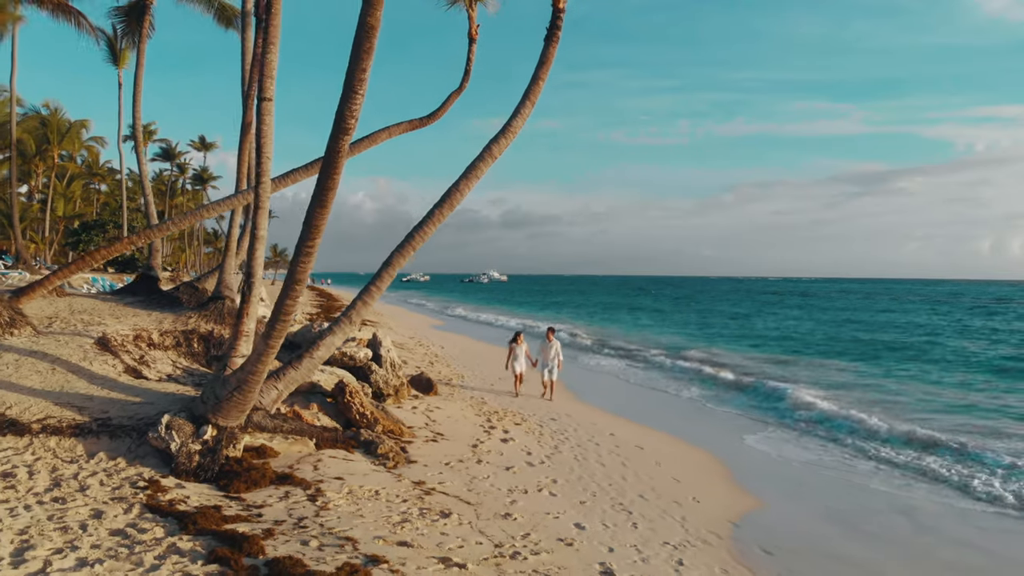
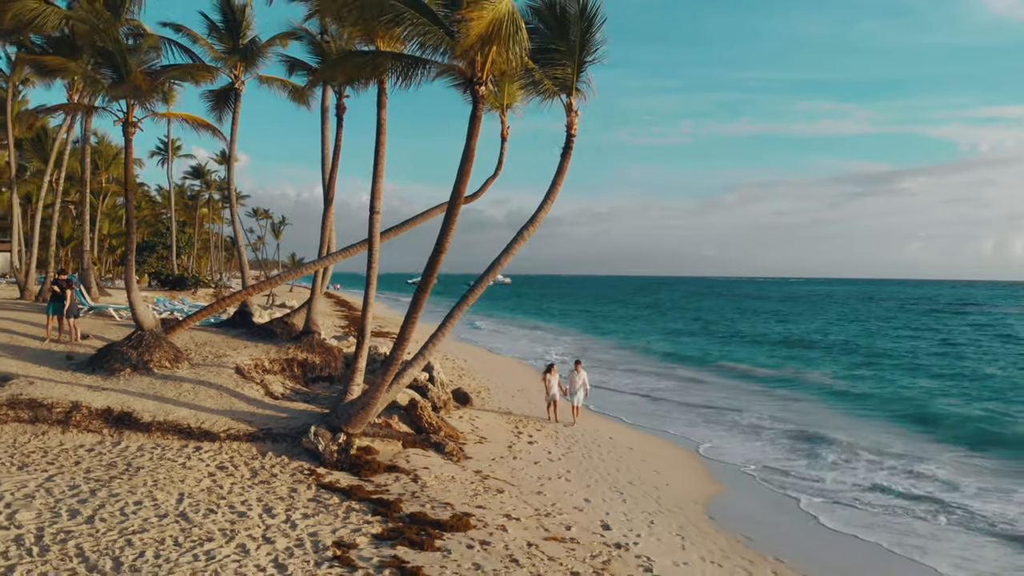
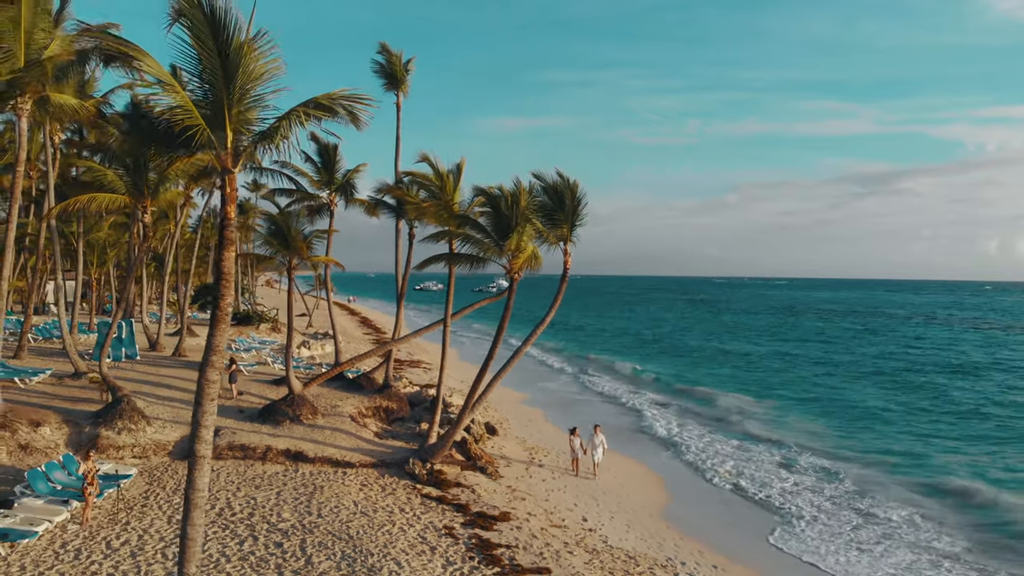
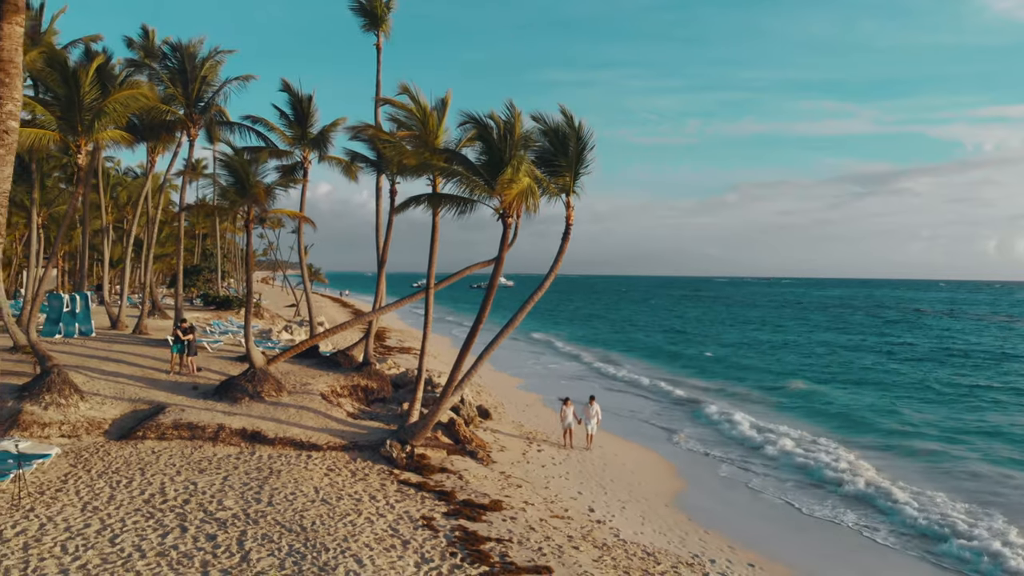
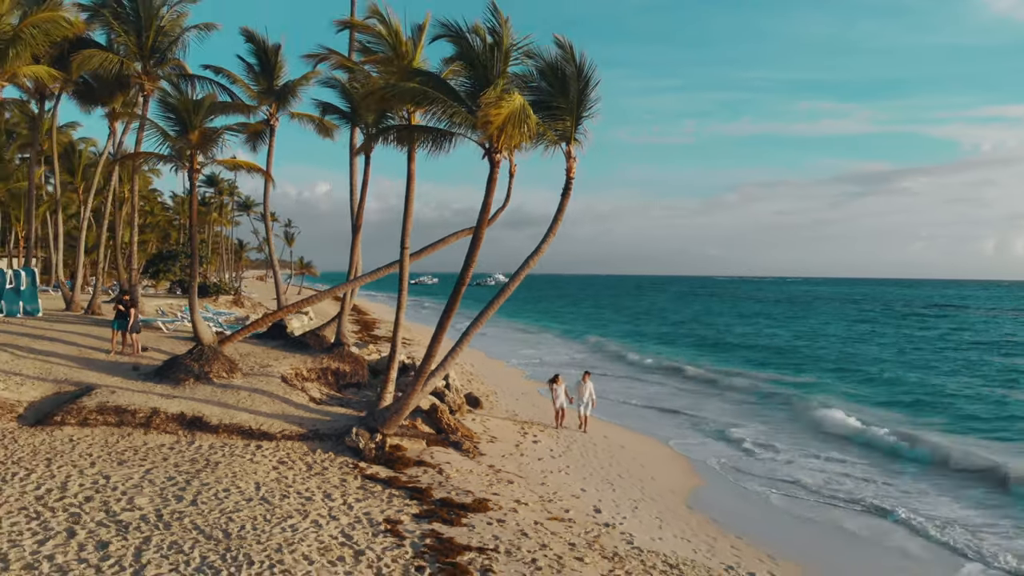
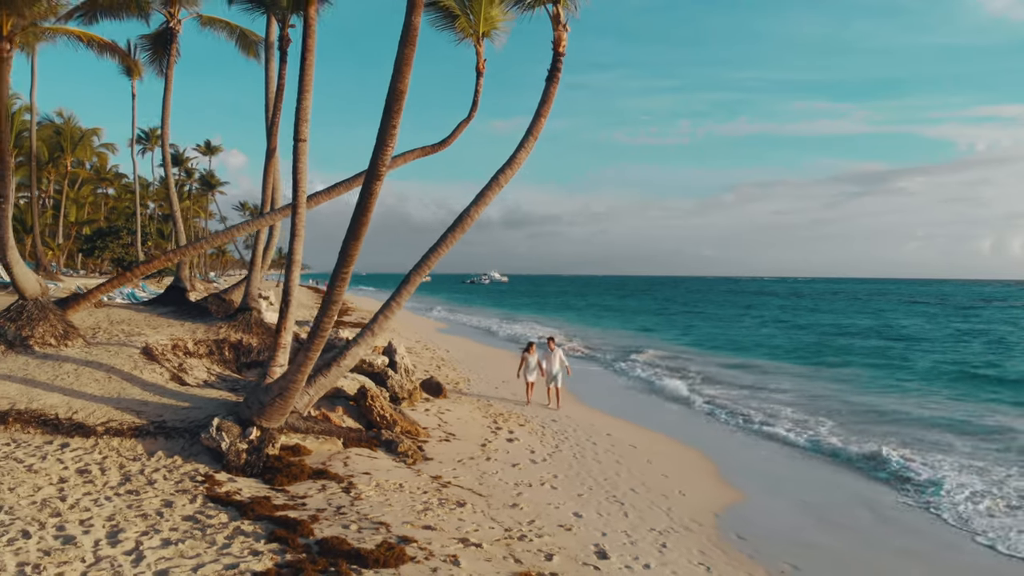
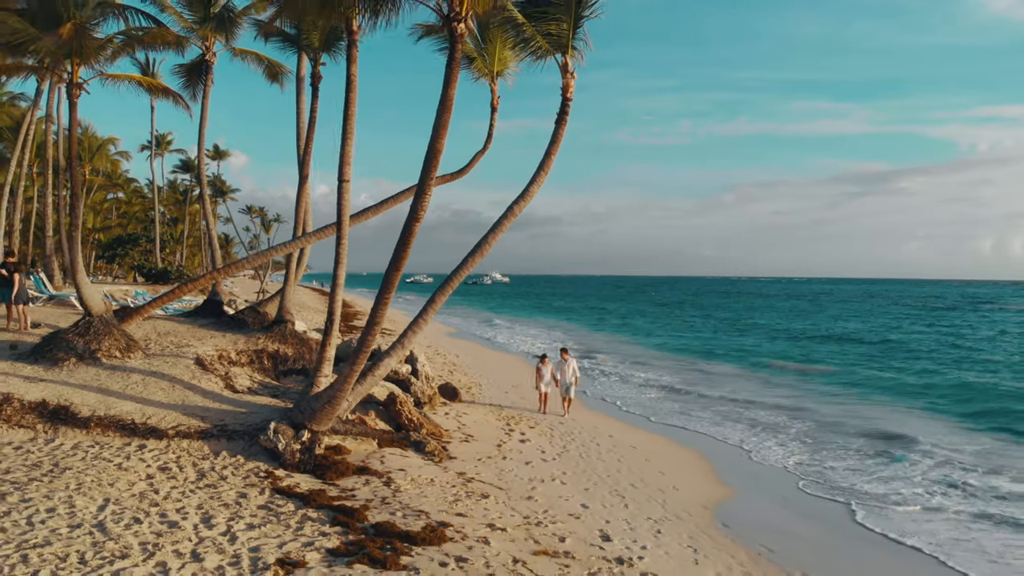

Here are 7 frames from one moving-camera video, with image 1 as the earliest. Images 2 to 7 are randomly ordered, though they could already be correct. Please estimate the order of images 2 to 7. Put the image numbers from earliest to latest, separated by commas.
6, 7, 2, 5, 4, 3
